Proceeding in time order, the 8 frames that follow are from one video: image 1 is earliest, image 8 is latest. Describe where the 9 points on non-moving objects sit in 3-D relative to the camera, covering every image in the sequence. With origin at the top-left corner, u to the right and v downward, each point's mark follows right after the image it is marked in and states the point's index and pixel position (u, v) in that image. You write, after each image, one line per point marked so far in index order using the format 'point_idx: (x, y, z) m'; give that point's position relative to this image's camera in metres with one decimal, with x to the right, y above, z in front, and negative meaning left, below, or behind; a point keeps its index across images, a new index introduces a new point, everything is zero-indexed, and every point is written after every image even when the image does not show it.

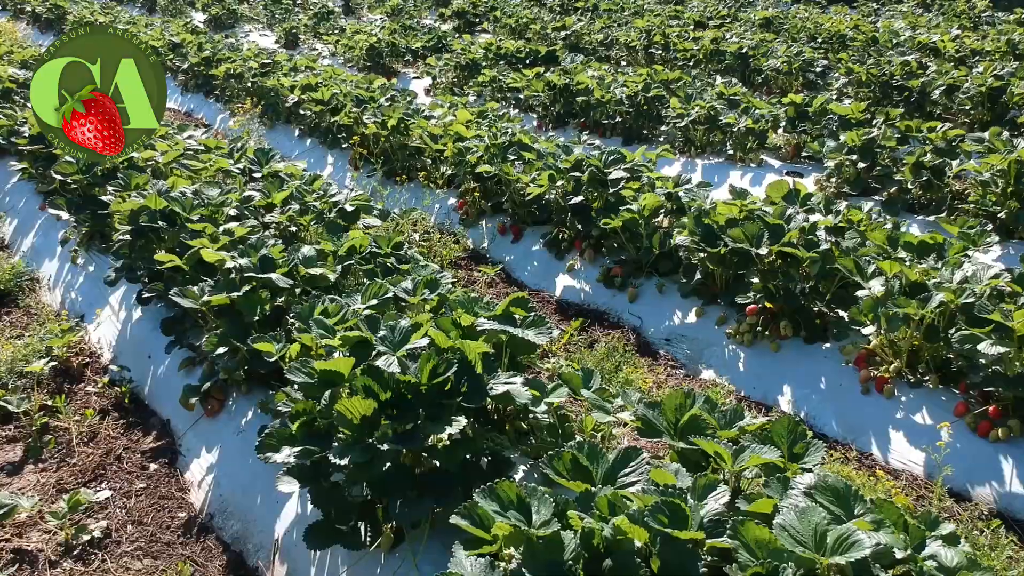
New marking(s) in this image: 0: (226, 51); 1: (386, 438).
0: (-2.8, +2.4, +10.1) m
1: (-0.3, -0.4, +2.7) m
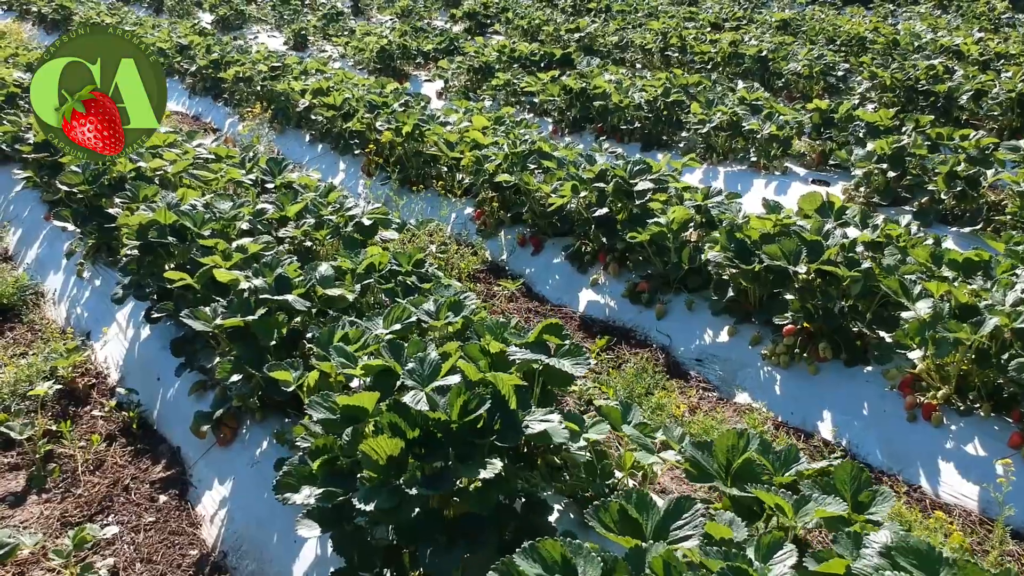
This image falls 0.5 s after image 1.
0: (-2.7, +2.3, +9.9) m
1: (-0.2, -0.5, +2.5) m
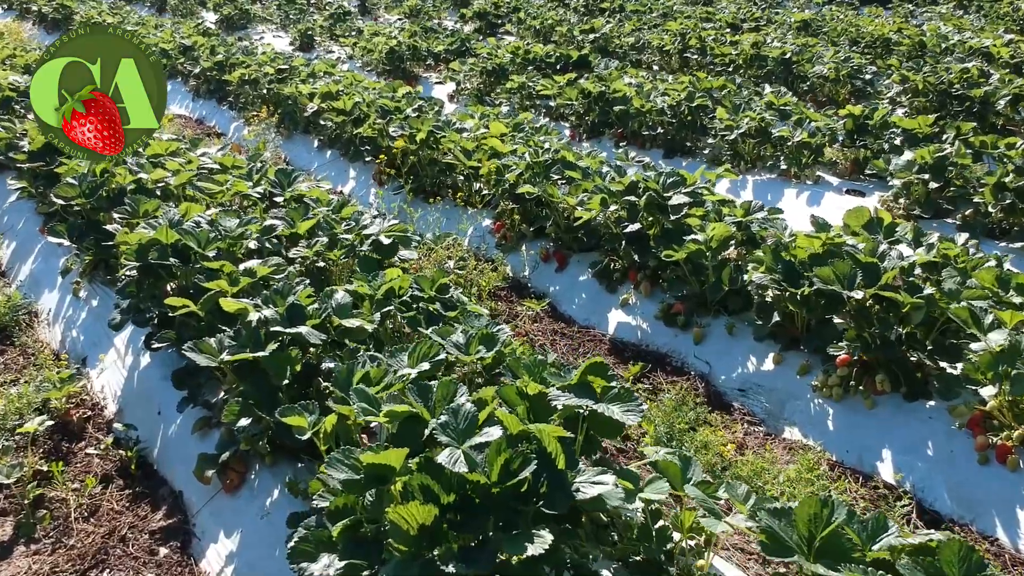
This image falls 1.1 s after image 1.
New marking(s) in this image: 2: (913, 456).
0: (-2.6, +2.2, +9.6) m
1: (-0.1, -0.6, +2.2) m
2: (+1.5, -0.6, +3.7) m
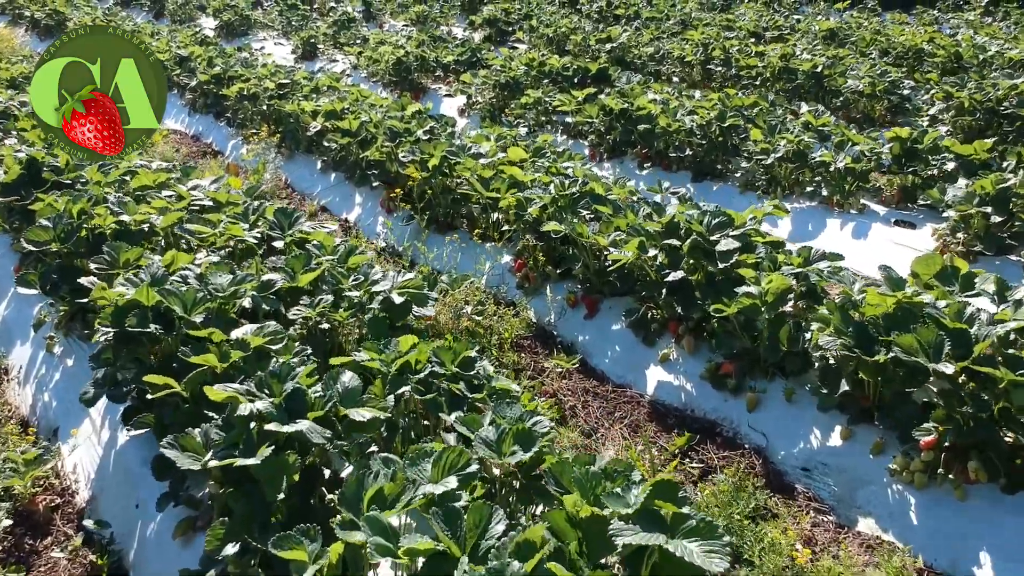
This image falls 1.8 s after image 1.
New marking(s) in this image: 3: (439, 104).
0: (-2.4, +2.0, +9.0) m
1: (0.0, -0.8, +1.7) m
2: (+1.6, -0.9, +3.1) m
3: (-0.7, +1.8, +10.1) m
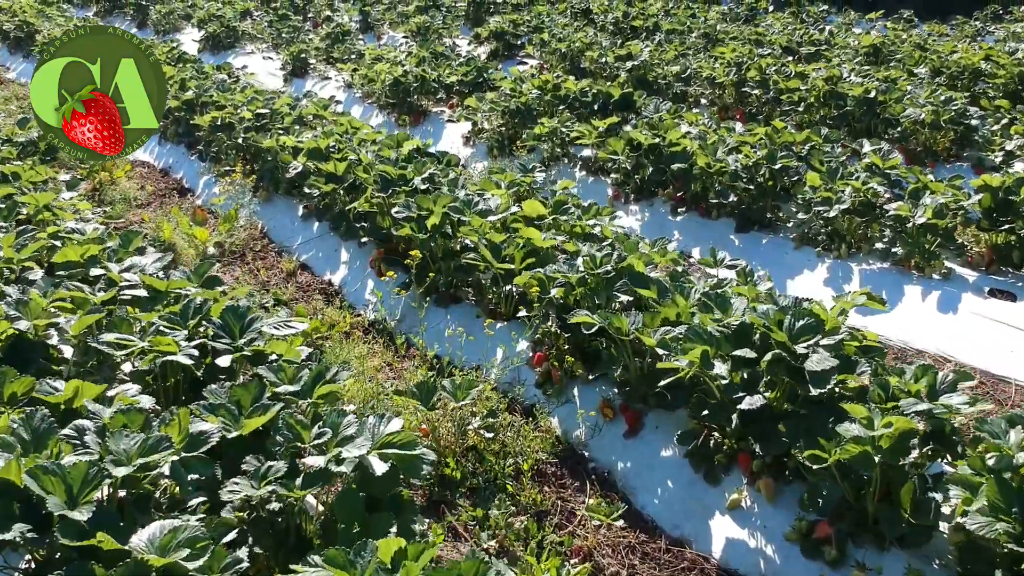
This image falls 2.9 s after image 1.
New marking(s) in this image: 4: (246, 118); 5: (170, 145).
0: (-2.3, +1.5, +8.0) m
1: (0.0, -1.2, +0.6) m
2: (+1.6, -1.3, +2.1) m
3: (-0.6, +1.4, +9.0) m
4: (-1.9, +1.2, +7.2) m
5: (-2.7, +1.2, +8.1) m
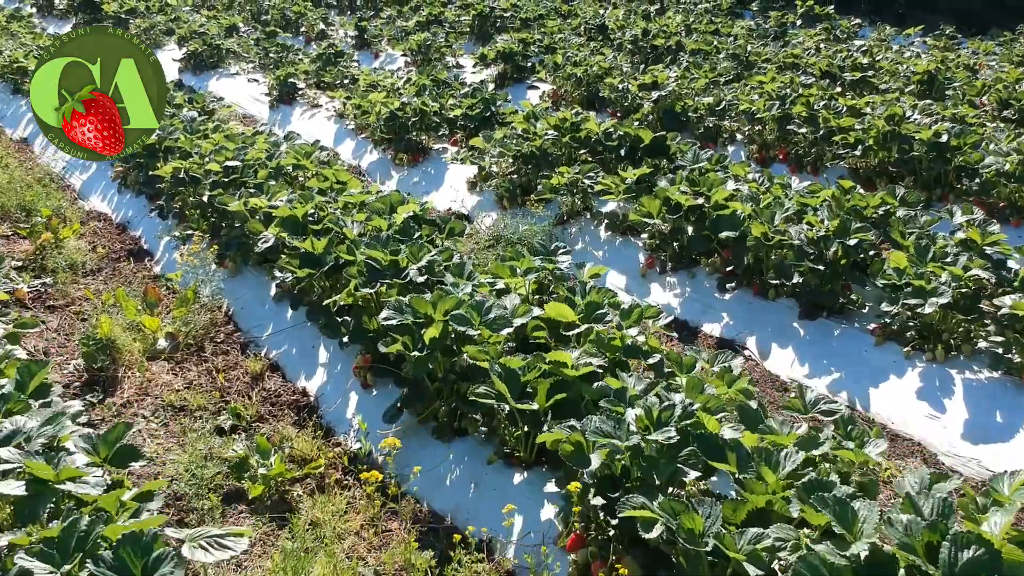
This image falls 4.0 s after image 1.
0: (-2.3, +1.0, +6.9) m
1: (+0.1, -1.7, -0.5) m
2: (+1.7, -1.8, +1.0) m
3: (-0.5, +0.9, +7.9) m
4: (-1.8, +0.7, +6.1) m
5: (-2.7, +0.7, +7.1) m
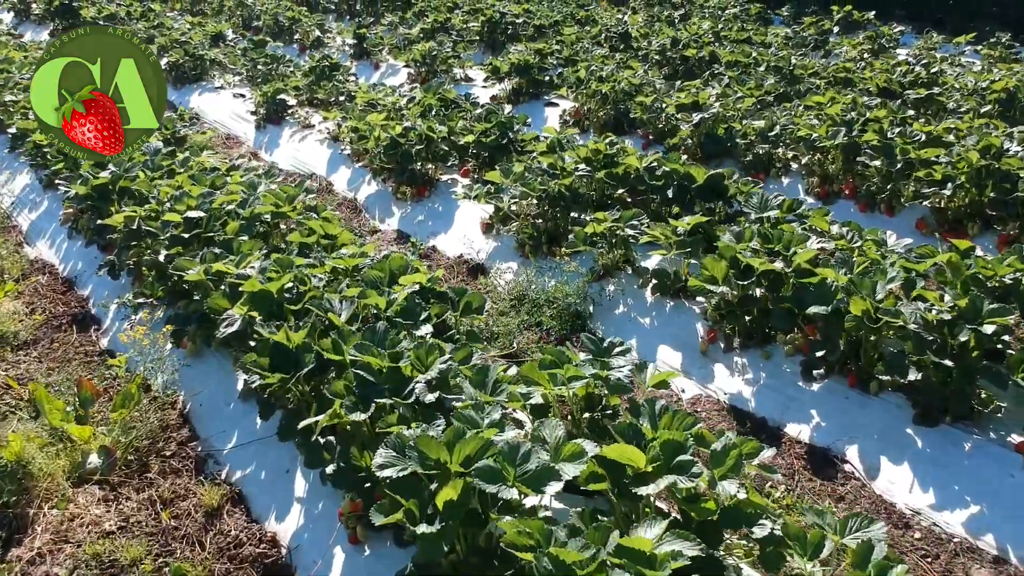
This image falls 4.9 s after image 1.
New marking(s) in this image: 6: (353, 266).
0: (-2.1, +0.7, +5.7) m
1: (+0.2, -2.1, -1.7) m
2: (+1.8, -2.2, -0.2) m
3: (-0.4, +0.5, +6.8) m
4: (-1.7, +0.3, +4.9) m
5: (-2.5, +0.3, +5.9) m
6: (-0.7, +0.1, +4.4) m
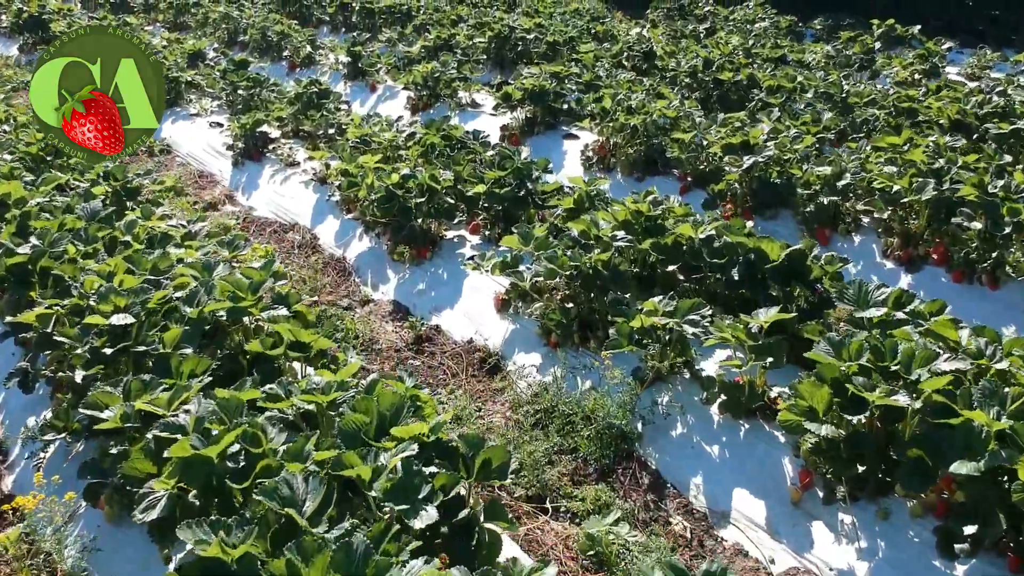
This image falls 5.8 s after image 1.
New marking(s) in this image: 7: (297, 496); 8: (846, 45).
0: (-2.0, +0.2, +4.6) m
1: (+0.3, -2.6, -2.9) m
2: (+1.9, -2.6, -1.4) m
3: (-0.3, 0.0, +5.6) m
4: (-1.5, -0.2, +3.7) m
5: (-2.4, -0.2, +4.7) m
6: (-0.6, -0.4, +3.2) m
7: (-0.6, -0.6, +2.7) m
8: (+3.7, +2.7, +11.3) m
